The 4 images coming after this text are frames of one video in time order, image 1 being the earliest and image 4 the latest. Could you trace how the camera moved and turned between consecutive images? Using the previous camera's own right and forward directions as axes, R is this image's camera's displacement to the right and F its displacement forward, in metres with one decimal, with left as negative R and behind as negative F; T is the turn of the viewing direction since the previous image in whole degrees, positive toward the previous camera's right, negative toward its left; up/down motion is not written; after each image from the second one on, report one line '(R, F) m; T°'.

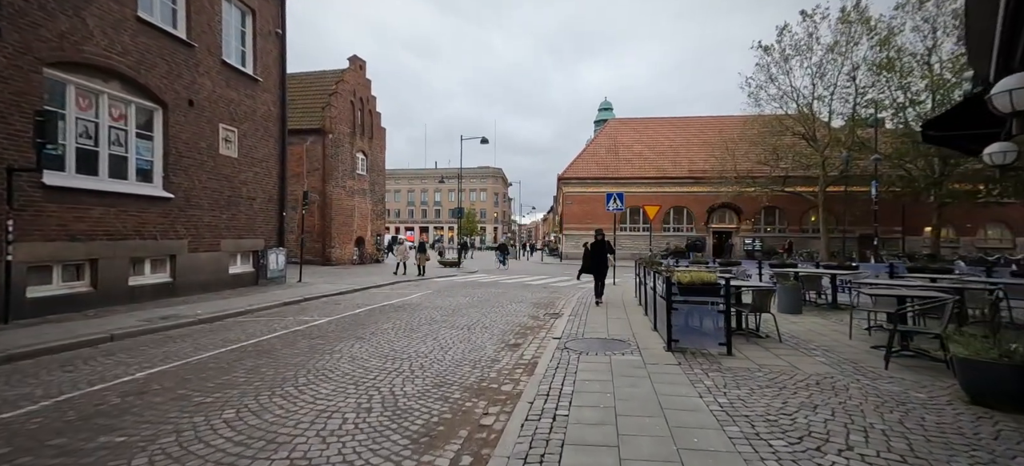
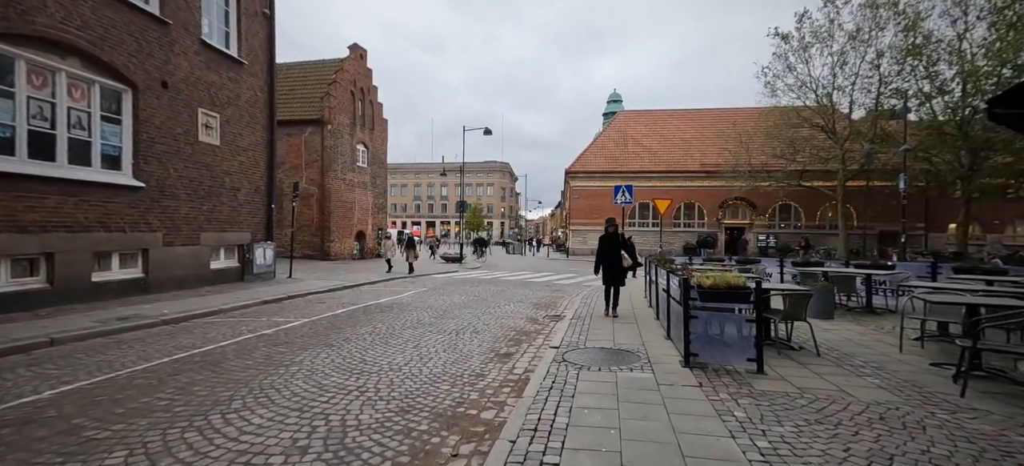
(+0.2, +1.0) m; -1°
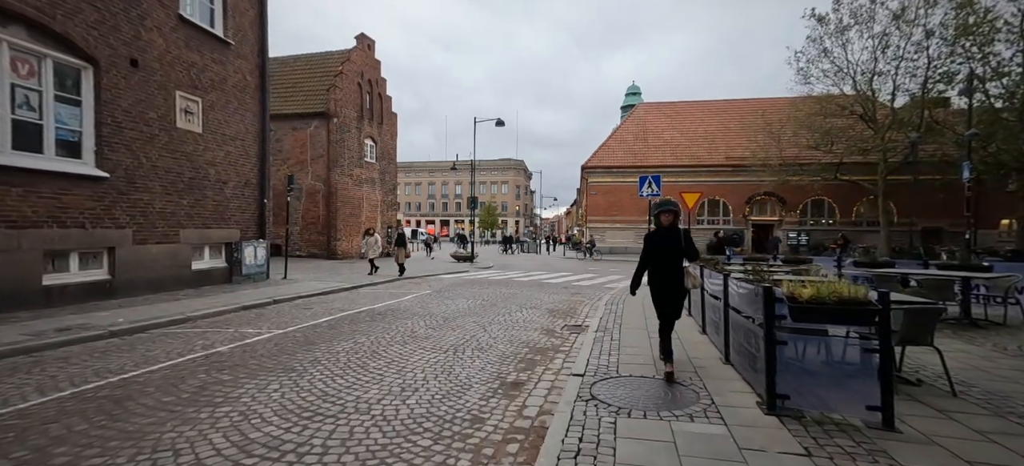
(+0.1, +1.5) m; -2°
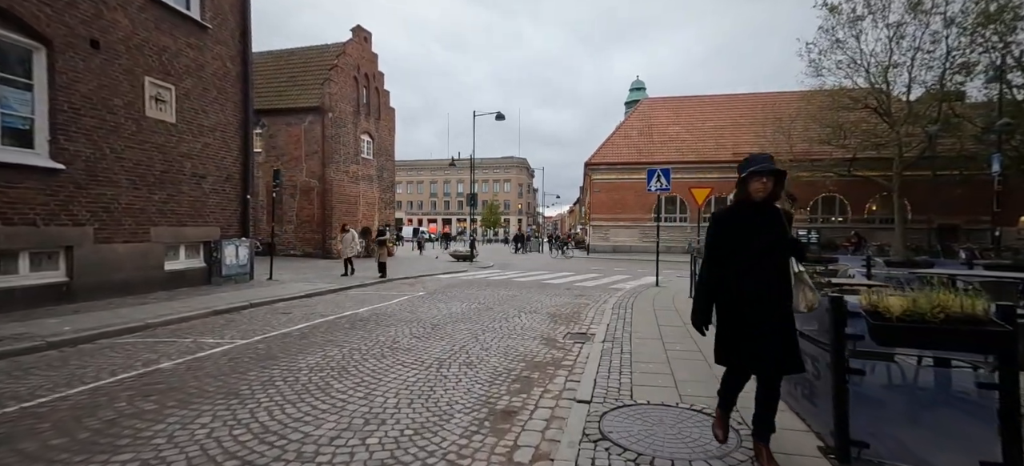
(+0.1, +0.9) m; 0°
